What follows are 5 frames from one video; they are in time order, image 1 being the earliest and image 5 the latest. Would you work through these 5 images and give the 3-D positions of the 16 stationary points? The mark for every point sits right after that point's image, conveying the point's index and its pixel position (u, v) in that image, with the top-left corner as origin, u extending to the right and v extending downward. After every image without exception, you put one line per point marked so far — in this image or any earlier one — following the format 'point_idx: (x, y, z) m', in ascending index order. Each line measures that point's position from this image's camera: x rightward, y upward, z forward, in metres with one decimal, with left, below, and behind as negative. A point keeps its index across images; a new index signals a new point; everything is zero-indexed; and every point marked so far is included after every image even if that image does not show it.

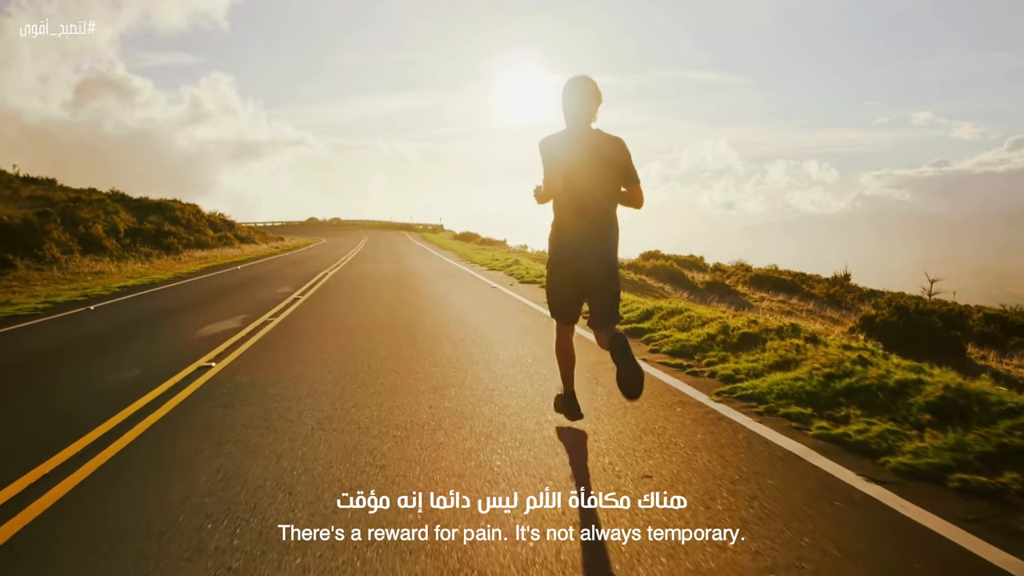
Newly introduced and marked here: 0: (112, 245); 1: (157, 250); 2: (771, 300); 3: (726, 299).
0: (-10.7, +1.1, +17.2) m
1: (-10.6, +1.1, +19.1) m
2: (+7.4, -0.3, +18.2) m
3: (+5.9, -0.2, +17.5) m
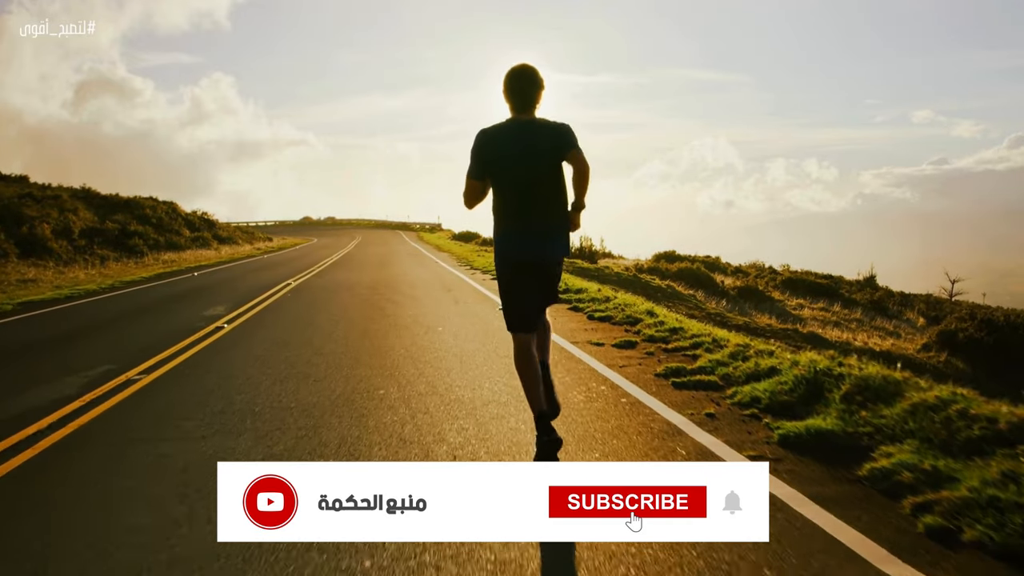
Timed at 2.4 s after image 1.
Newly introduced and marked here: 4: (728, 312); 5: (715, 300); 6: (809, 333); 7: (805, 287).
0: (-10.6, +1.0, +15.1) m
1: (-10.5, +0.9, +17.0) m
2: (+7.5, -0.5, +16.1) m
3: (+6.1, -0.3, +15.3) m
4: (+4.2, -0.5, +12.4) m
5: (+4.3, -0.3, +13.5) m
6: (+5.5, -0.8, +11.8) m
7: (+8.5, 0.0, +18.7) m
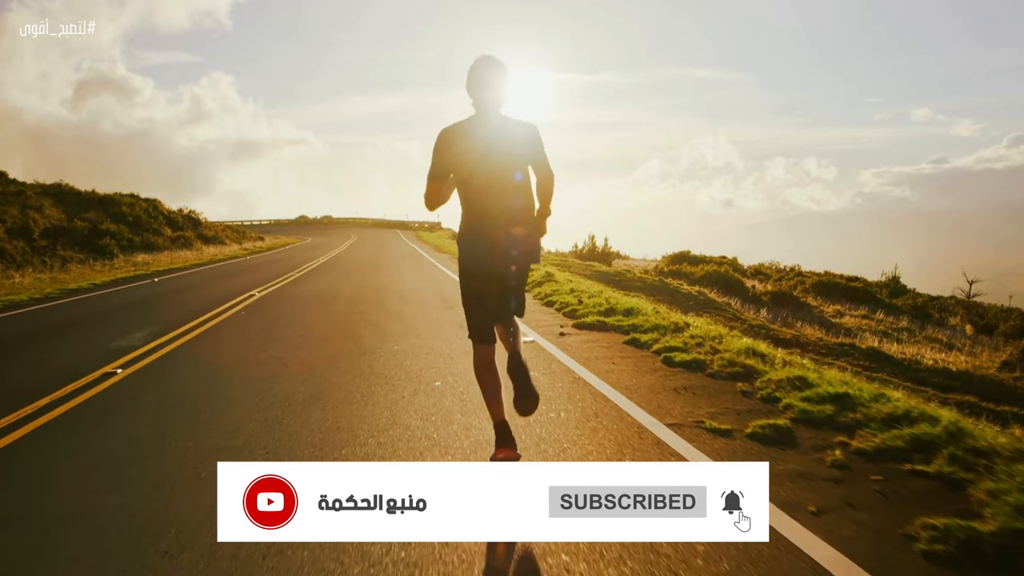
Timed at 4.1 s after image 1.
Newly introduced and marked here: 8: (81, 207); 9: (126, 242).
0: (-10.4, +0.8, +13.5) m
1: (-10.3, +0.8, +15.4) m
2: (+7.7, -0.6, +14.5) m
3: (+6.2, -0.4, +13.8) m
4: (+4.4, -0.6, +10.8) m
5: (+4.5, -0.4, +11.9) m
6: (+5.6, -0.9, +10.2) m
7: (+8.7, -0.1, +17.1) m
8: (-12.7, +2.4, +18.9) m
9: (-10.6, +1.3, +17.8) m
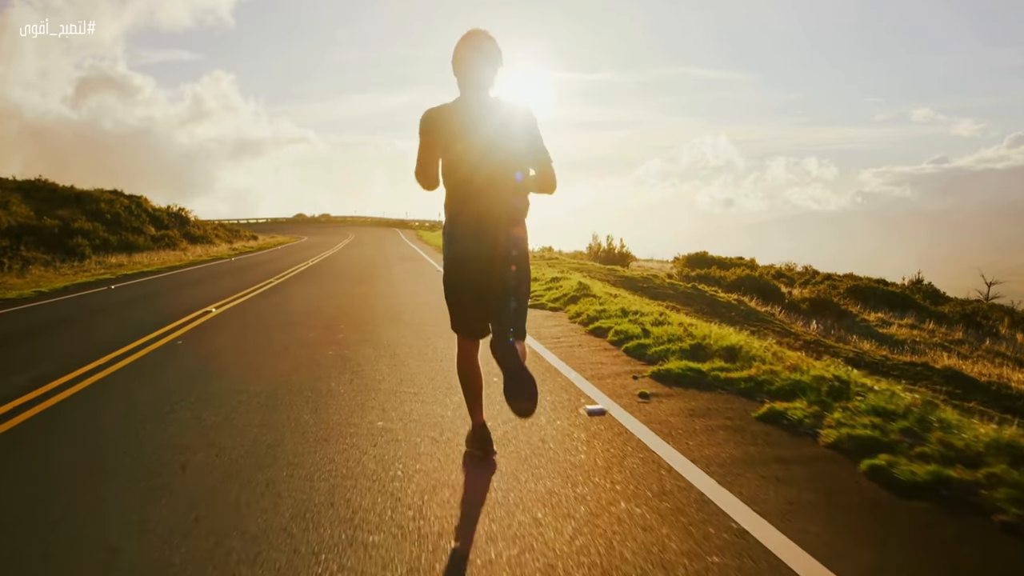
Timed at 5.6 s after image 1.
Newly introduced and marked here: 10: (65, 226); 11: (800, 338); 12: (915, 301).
0: (-10.2, +0.7, +12.1) m
1: (-10.1, +0.7, +14.0) m
2: (+7.9, -0.7, +13.1) m
3: (+6.4, -0.6, +12.3) m
4: (+4.6, -0.7, +9.4) m
5: (+4.7, -0.5, +10.5) m
6: (+5.8, -1.1, +8.8) m
7: (+8.9, -0.3, +15.7) m
8: (-12.5, +2.3, +17.5) m
9: (-10.4, +1.2, +16.4) m
10: (-11.0, +1.5, +15.7) m
11: (+4.0, -0.7, +8.9) m
12: (+9.9, -0.3, +15.9) m
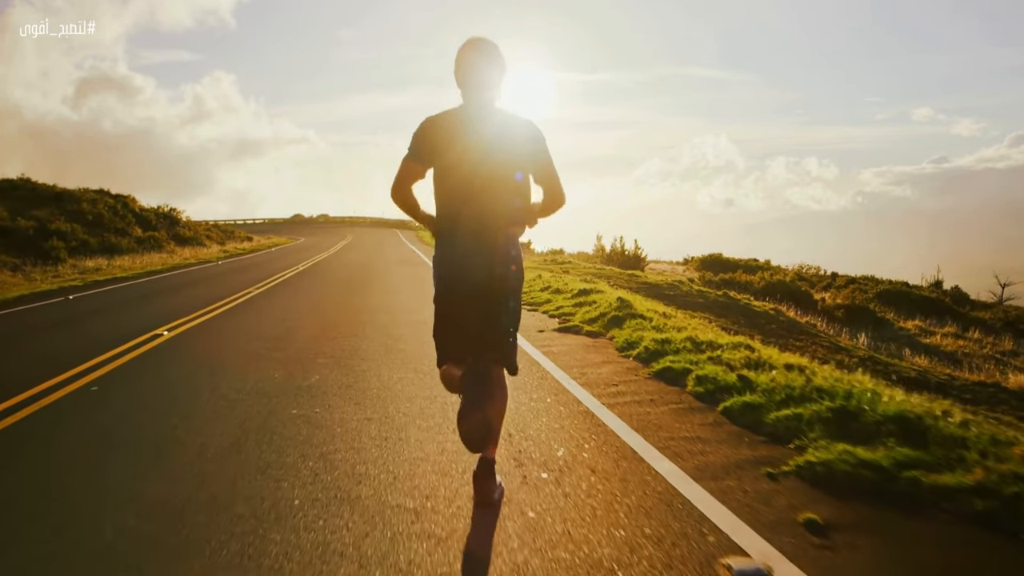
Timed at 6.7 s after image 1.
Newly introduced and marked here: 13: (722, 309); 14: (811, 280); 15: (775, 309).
0: (-10.1, +0.6, +11.1) m
1: (-9.9, +0.6, +13.0) m
2: (+8.0, -0.8, +12.0) m
3: (+6.6, -0.7, +11.3) m
4: (+4.7, -0.8, +8.3) m
5: (+4.8, -0.6, +9.5) m
6: (+6.0, -1.2, +7.7) m
7: (+9.1, -0.4, +14.6) m
8: (-12.3, +2.2, +16.5) m
9: (-10.2, +1.1, +15.4) m
10: (-10.8, +1.4, +14.7) m
11: (+4.1, -0.8, +7.9) m
12: (+10.1, -0.5, +14.8) m
13: (+2.8, -0.3, +8.8) m
14: (+7.8, +0.2, +16.8) m
15: (+3.9, -0.3, +9.6) m
